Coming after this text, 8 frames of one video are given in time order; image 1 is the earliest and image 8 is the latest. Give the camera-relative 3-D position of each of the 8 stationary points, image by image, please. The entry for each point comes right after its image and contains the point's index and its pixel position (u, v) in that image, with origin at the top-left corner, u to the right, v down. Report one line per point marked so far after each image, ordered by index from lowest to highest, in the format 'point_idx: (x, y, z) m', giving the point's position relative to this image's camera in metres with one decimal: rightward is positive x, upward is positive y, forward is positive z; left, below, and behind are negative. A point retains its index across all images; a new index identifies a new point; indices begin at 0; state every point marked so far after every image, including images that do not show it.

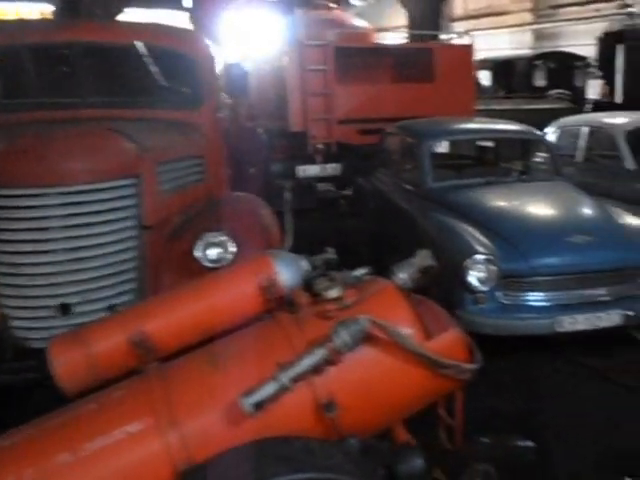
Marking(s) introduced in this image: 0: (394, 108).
0: (+0.8, +1.4, +7.8) m
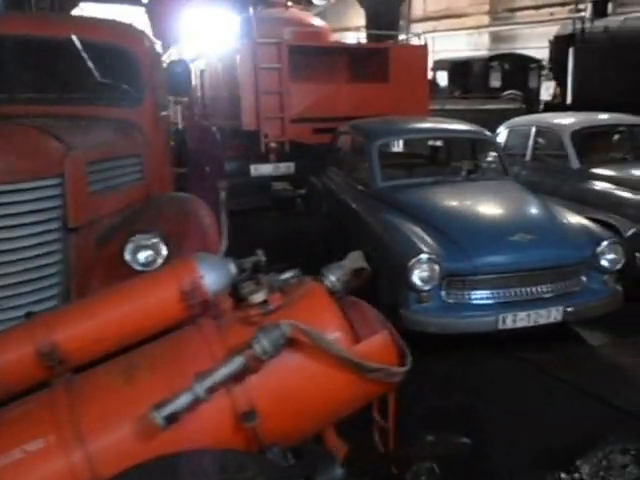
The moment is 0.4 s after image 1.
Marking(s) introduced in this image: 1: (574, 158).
0: (+0.3, +1.4, +7.8) m
1: (+2.0, +0.6, +6.0) m
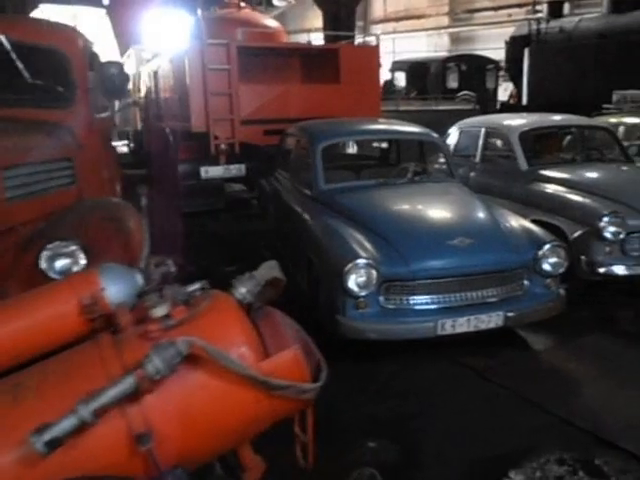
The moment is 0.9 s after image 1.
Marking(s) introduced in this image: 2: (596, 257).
0: (-0.2, +1.3, +7.7) m
1: (+1.6, +0.6, +6.0) m
2: (+1.7, -0.1, +4.5) m
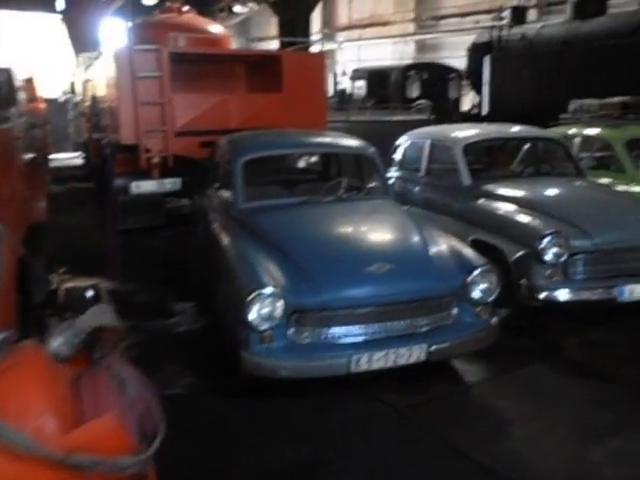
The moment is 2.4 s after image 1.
0: (-0.8, +1.2, +7.3) m
1: (+1.1, +0.5, +5.7) m
2: (+1.2, -0.2, +4.2) m
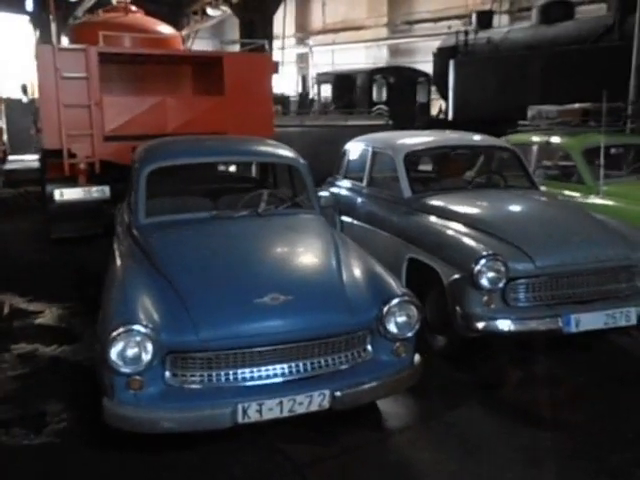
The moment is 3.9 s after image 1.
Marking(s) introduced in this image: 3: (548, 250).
0: (-1.3, +1.1, +6.8) m
1: (+0.6, +0.4, +5.3) m
2: (+0.8, -0.3, +3.8) m
3: (+1.2, -0.1, +3.8) m
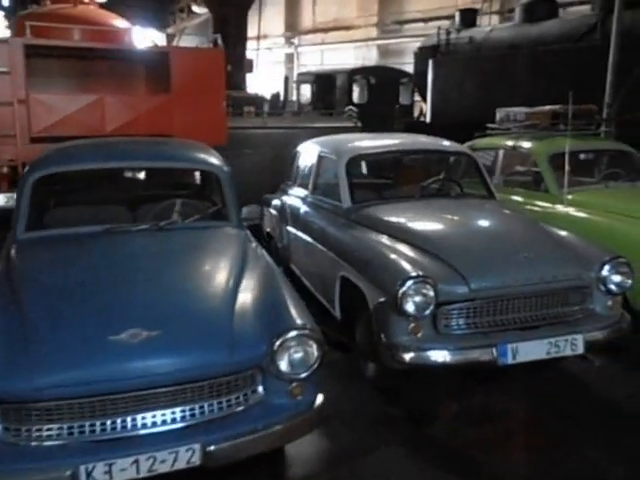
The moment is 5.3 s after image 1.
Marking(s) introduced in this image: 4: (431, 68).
0: (-1.7, +1.0, +6.4) m
1: (+0.2, +0.3, +4.8) m
2: (+0.4, -0.4, +3.3) m
3: (+0.7, -0.1, +3.4) m
4: (+1.8, +2.8, +12.1) m
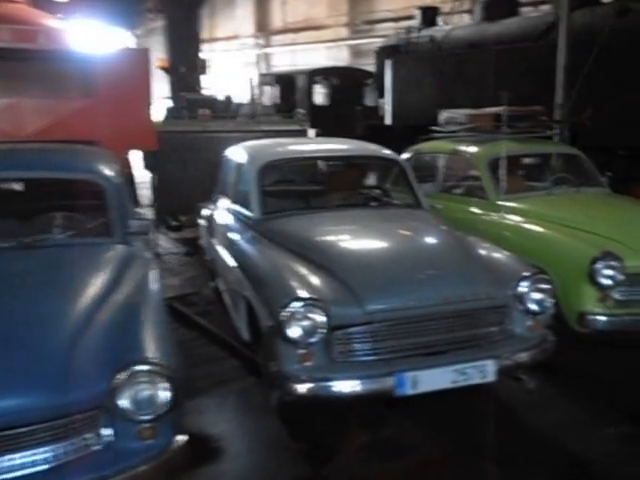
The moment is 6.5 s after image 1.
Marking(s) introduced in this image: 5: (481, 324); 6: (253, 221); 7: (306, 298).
0: (-2.3, +0.9, +6.0) m
1: (-0.3, +0.2, +4.5) m
2: (-0.1, -0.5, +3.0) m
3: (+0.3, -0.2, +3.1) m
4: (+1.1, +2.7, +11.9) m
5: (+0.7, -0.4, +3.3) m
6: (-0.3, +0.1, +4.4) m
7: (0.0, -0.2, +3.0) m
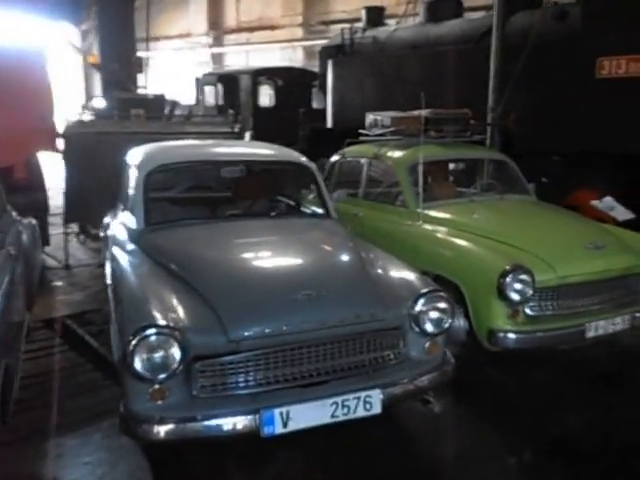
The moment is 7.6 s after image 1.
0: (-2.9, +0.8, +5.6) m
1: (-0.9, +0.2, +4.2) m
2: (-0.6, -0.6, +2.7) m
3: (-0.2, -0.3, +2.8) m
4: (+0.1, +2.7, +11.6) m
5: (+0.2, -0.4, +3.0) m
6: (-0.9, +0.1, +4.1) m
7: (-0.6, -0.3, +2.7) m
